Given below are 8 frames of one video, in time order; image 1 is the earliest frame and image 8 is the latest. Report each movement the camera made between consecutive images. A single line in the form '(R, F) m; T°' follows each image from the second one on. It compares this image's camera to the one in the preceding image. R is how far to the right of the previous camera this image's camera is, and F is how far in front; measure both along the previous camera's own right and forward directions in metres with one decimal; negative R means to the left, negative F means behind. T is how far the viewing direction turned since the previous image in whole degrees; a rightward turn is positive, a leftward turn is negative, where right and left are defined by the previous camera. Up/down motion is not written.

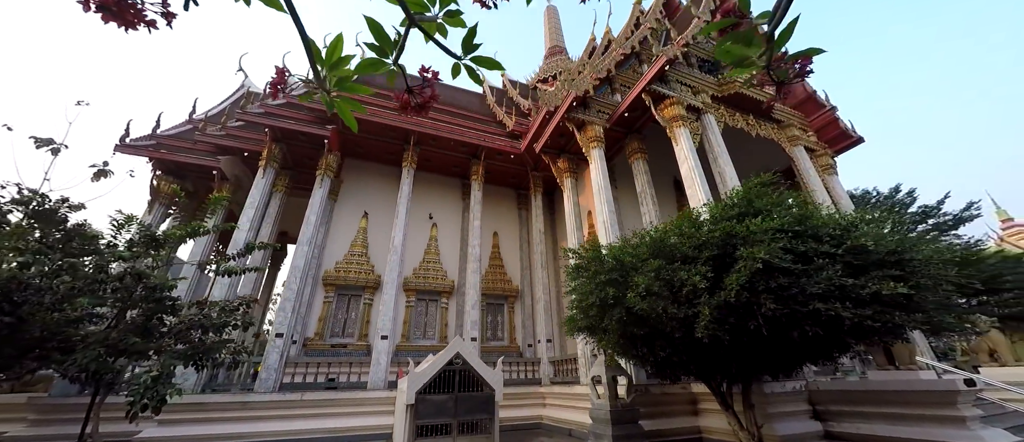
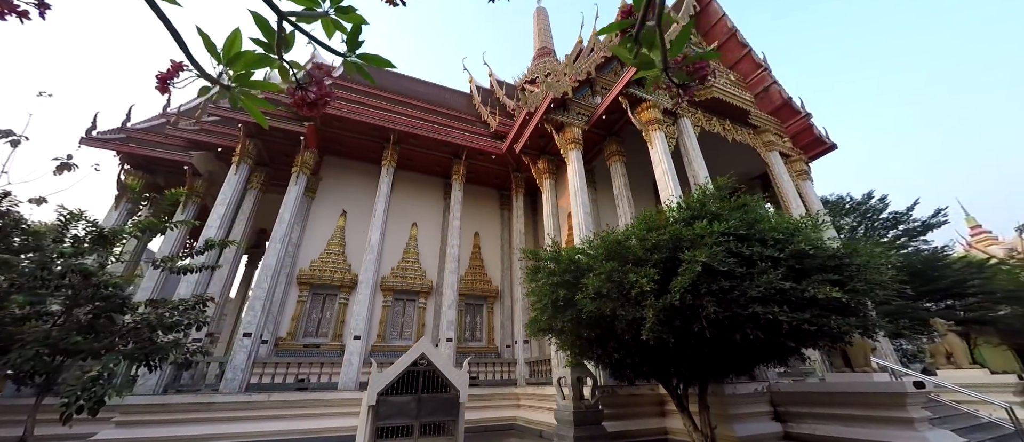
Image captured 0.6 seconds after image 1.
(+0.3, 0.0) m; +1°
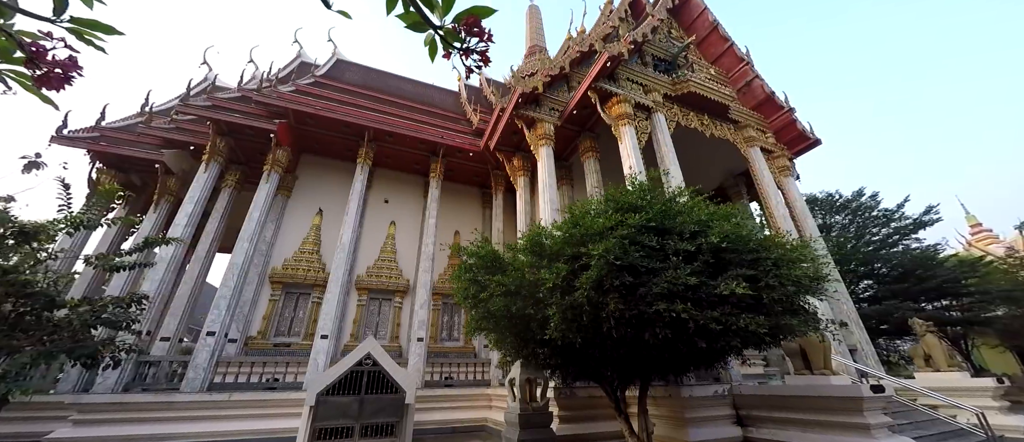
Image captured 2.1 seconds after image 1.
(+0.7, +0.1) m; -1°
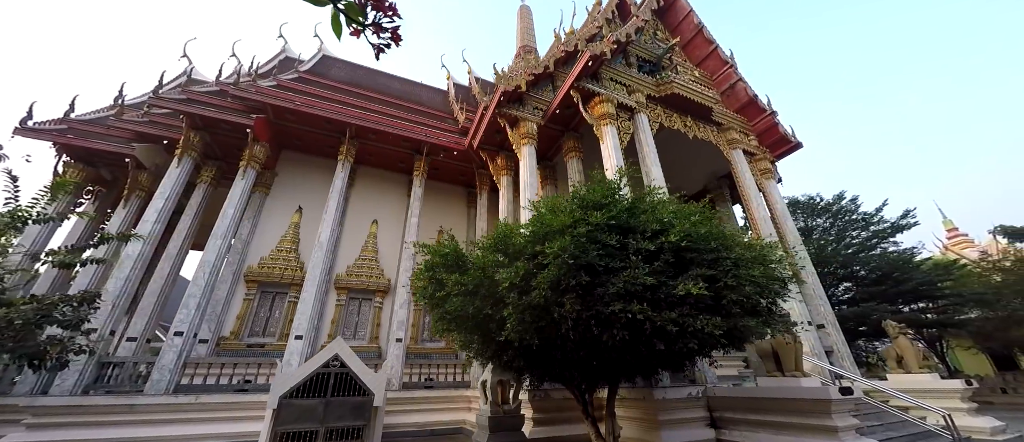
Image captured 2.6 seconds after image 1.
(+0.2, +0.1) m; +1°
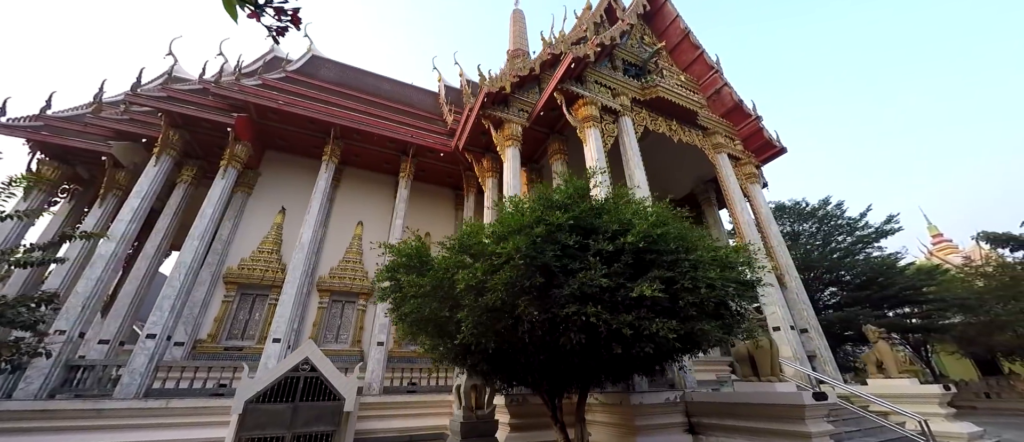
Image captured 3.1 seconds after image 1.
(+0.2, +0.1) m; +1°
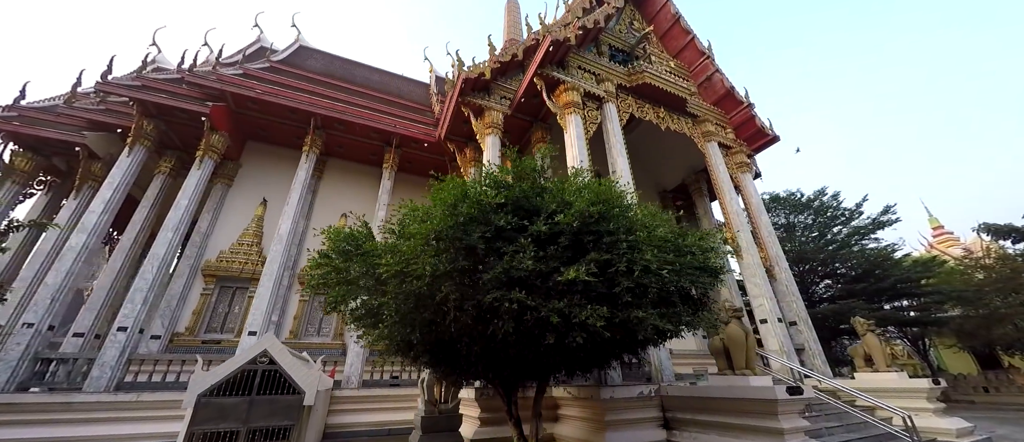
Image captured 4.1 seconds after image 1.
(+0.4, +0.2) m; 0°
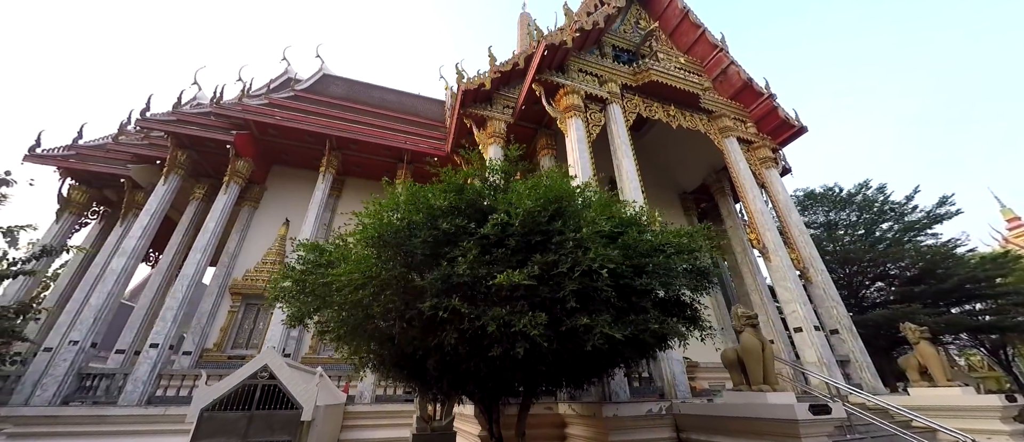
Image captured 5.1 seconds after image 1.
(+0.4, +0.1) m; -5°
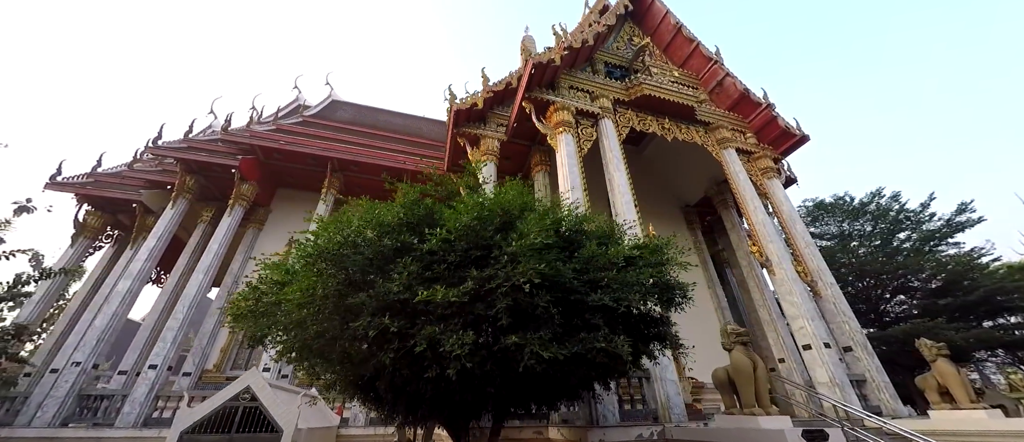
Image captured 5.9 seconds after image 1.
(+0.4, +0.1) m; -2°
